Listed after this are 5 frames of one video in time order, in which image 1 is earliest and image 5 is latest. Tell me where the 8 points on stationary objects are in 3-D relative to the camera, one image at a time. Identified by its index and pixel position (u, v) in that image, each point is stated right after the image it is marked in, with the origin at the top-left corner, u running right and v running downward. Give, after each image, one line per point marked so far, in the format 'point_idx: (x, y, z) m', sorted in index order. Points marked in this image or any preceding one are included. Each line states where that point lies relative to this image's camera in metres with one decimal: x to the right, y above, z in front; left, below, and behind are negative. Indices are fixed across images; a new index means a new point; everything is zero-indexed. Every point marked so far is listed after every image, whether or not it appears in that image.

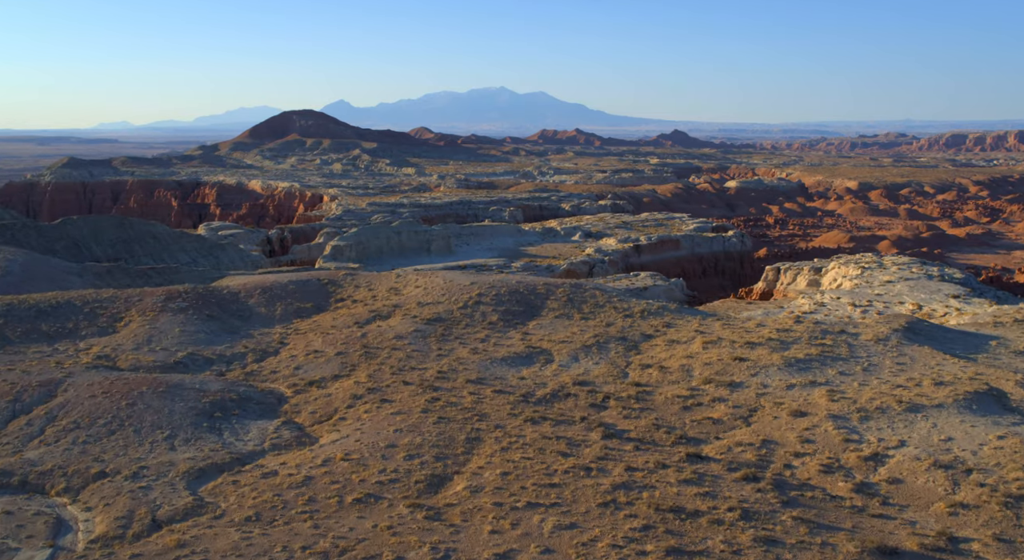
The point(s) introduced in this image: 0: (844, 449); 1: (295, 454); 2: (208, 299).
0: (+3.2, -1.6, +8.8) m
1: (-2.1, -1.7, +8.9) m
2: (-4.7, -0.3, +14.3) m
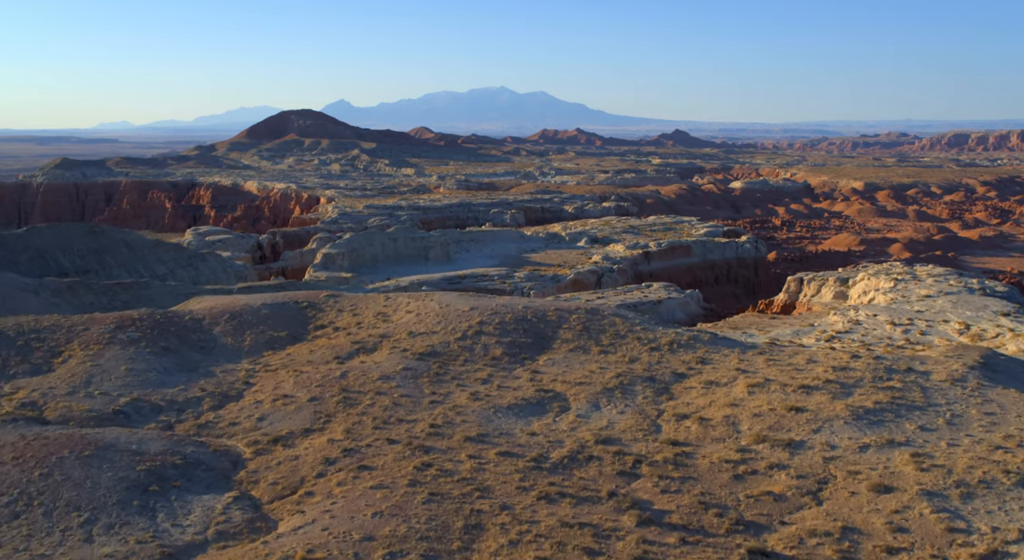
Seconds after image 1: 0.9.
0: (+3.2, -1.9, +6.9) m
1: (-2.0, -2.0, +7.0) m
2: (-4.6, -0.6, +12.3) m
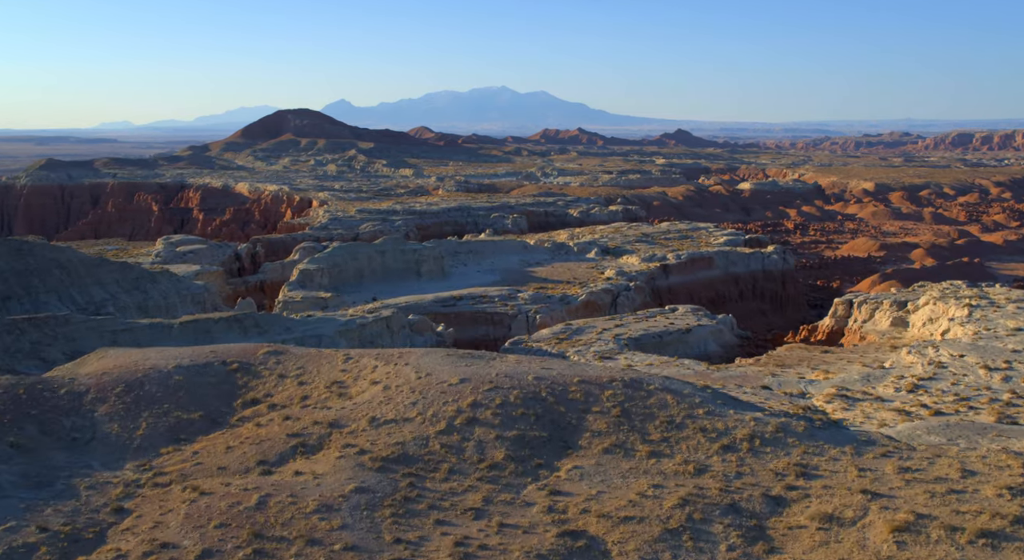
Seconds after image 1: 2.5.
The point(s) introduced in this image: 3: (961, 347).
0: (+3.3, -2.5, +3.2) m
1: (-2.0, -2.6, +3.3) m
2: (-4.5, -1.2, +8.7) m
3: (+8.1, -1.2, +16.8) m
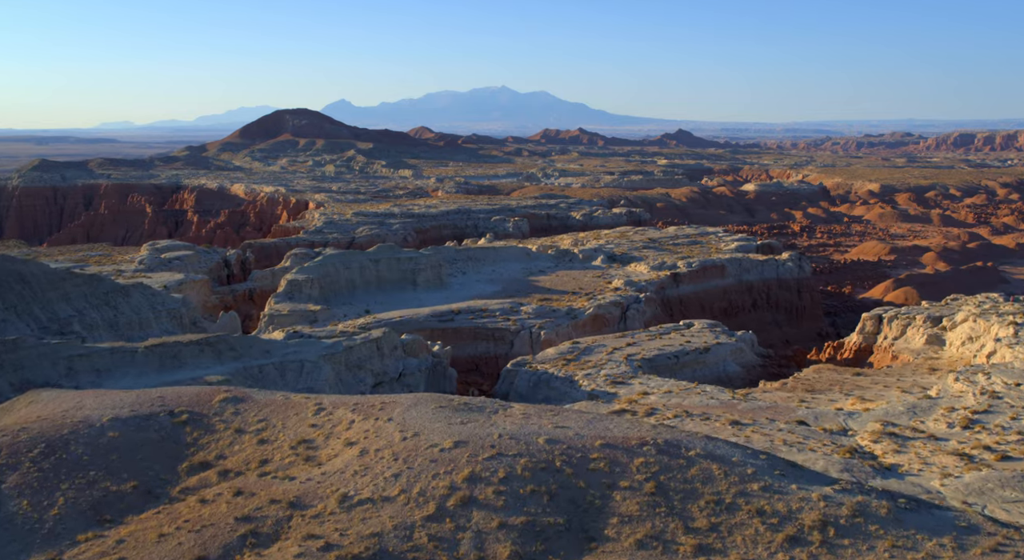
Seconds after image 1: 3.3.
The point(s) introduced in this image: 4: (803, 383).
0: (+3.3, -2.8, +1.5) m
1: (-1.9, -2.9, +1.6) m
2: (-4.5, -1.5, +7.0) m
3: (+8.2, -1.5, +15.1) m
4: (+5.5, -2.0, +17.6) m
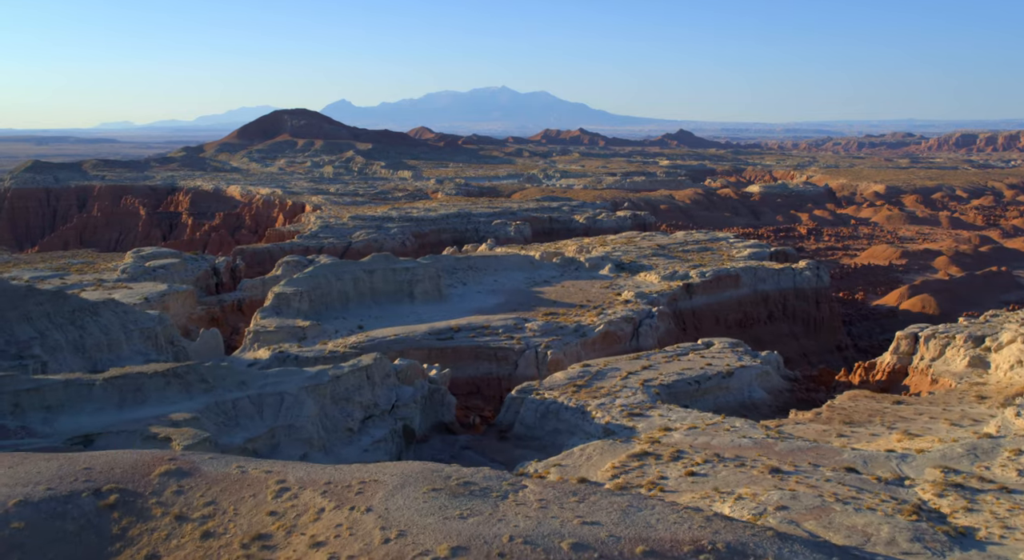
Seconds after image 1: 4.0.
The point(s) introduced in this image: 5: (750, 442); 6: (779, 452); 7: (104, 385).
0: (+3.4, -3.2, -0.2) m
1: (-1.8, -3.2, -0.1) m
2: (-4.4, -1.8, +5.3) m
3: (+8.3, -1.9, +13.4) m
4: (+5.6, -2.3, +15.9) m
5: (+3.3, -2.3, +12.9) m
6: (+3.6, -2.3, +12.5) m
7: (-5.7, -1.4, +12.8) m
